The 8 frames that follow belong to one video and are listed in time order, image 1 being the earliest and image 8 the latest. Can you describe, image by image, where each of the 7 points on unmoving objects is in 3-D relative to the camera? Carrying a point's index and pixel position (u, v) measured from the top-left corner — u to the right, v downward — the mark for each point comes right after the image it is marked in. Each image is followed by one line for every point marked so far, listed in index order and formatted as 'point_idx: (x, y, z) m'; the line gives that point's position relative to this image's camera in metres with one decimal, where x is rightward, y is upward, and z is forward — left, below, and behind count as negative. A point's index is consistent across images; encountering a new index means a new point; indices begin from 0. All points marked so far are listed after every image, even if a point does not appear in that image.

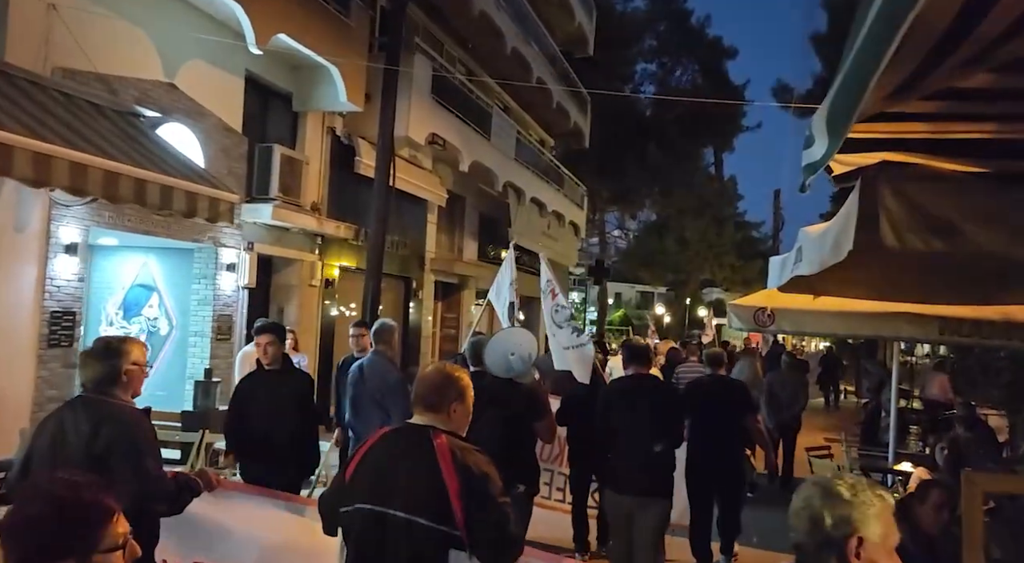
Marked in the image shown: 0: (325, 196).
0: (-3.2, +1.5, +14.7) m
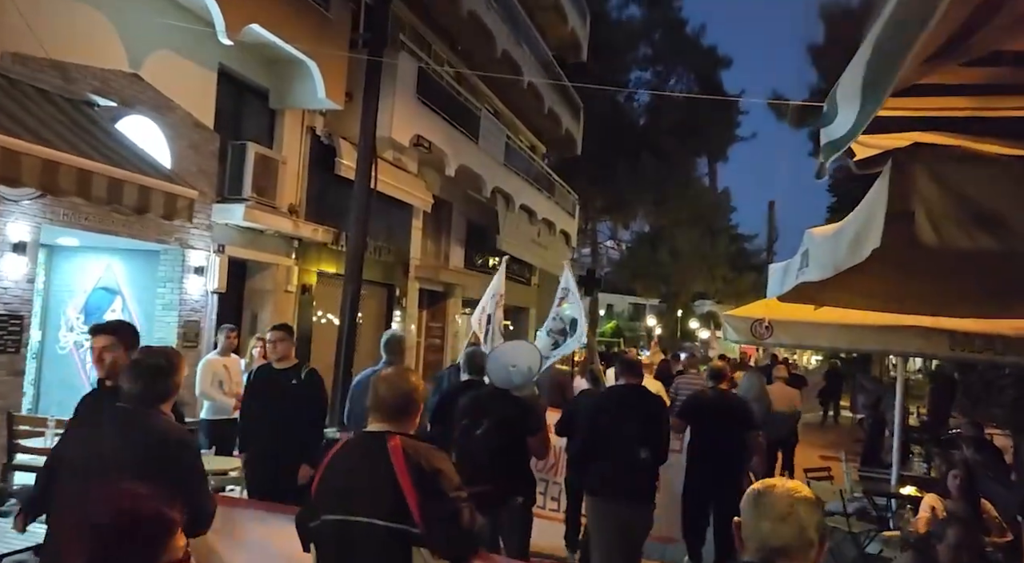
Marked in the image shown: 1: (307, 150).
0: (-3.4, +1.4, +14.1) m
1: (-3.4, +2.2, +14.2) m
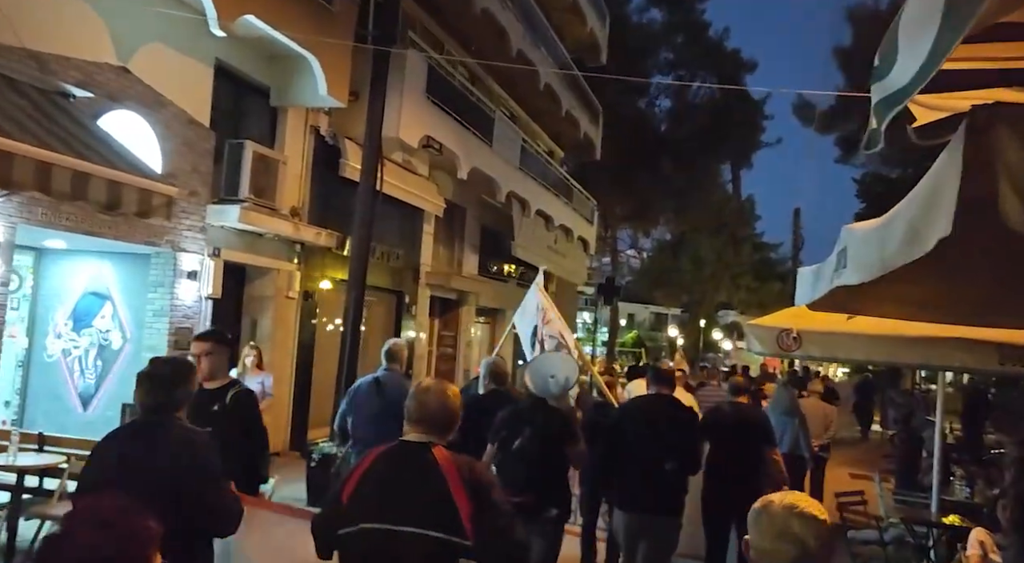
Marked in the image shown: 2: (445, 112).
0: (-3.2, +1.3, +13.5) m
1: (-3.2, +2.1, +13.6) m
2: (-1.3, +3.3, +16.7) m
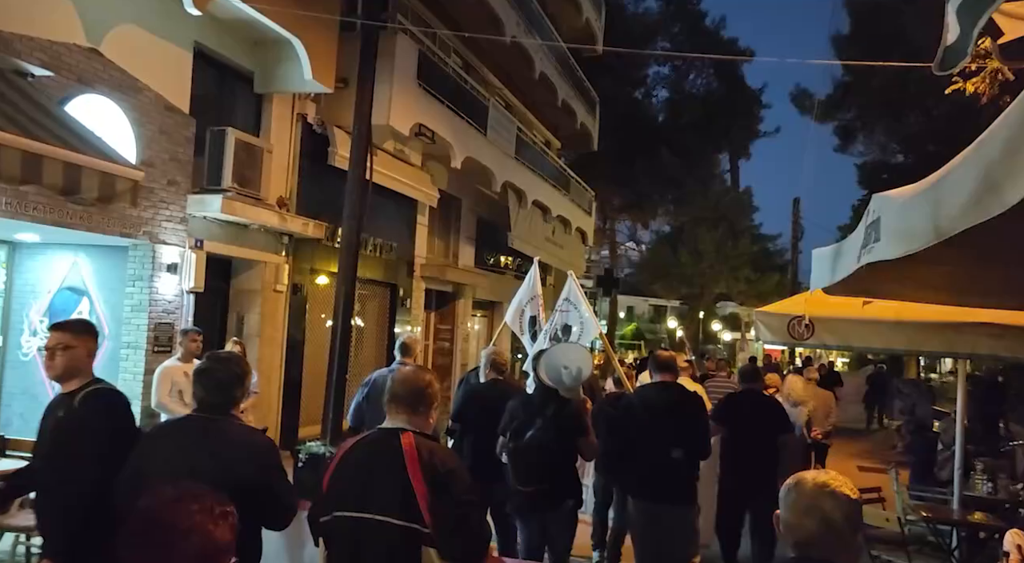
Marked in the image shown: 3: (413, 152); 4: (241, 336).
0: (-3.3, +1.4, +13.0) m
1: (-3.3, +2.2, +13.1) m
2: (-1.4, +3.4, +16.2) m
3: (-2.0, +2.6, +17.4) m
4: (-3.9, -0.8, +12.5) m
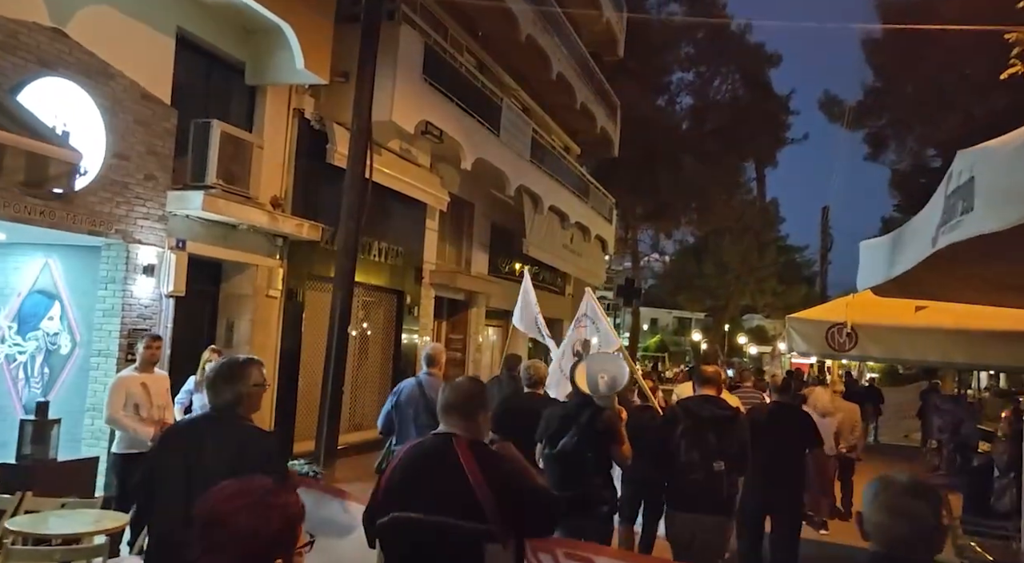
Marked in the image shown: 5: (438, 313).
0: (-3.2, +1.3, +12.2) m
1: (-3.1, +2.1, +12.4) m
2: (-1.2, +3.3, +15.4) m
3: (-1.8, +2.5, +16.5) m
4: (-3.8, -0.9, +11.7) m
5: (-1.7, -0.7, +19.9) m
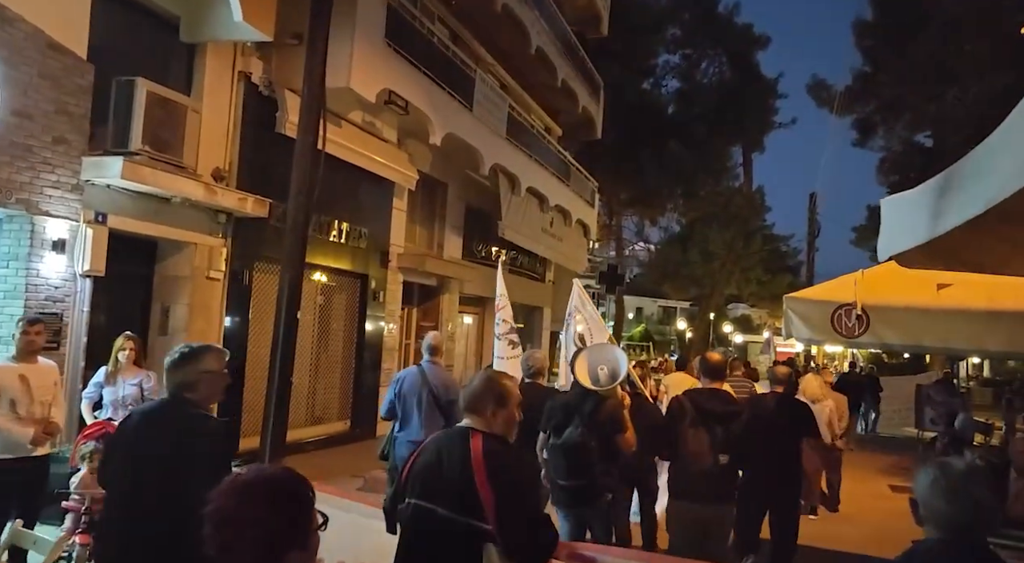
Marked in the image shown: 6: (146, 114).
0: (-3.6, +1.6, +11.1) m
1: (-3.5, +2.4, +11.2) m
2: (-1.7, +3.6, +14.3) m
3: (-2.3, +2.8, +15.4) m
4: (-4.3, -0.6, +10.6) m
5: (-2.2, -0.4, +18.8) m
6: (-3.9, +1.8, +9.2) m
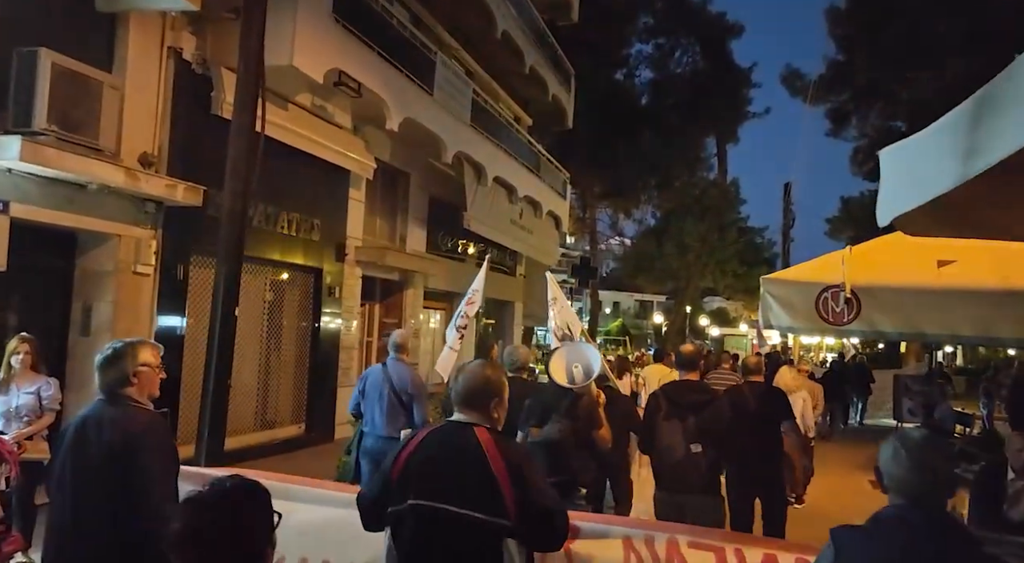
0: (-4.1, +1.6, +10.2) m
1: (-4.1, +2.4, +10.3) m
2: (-2.3, +3.7, +13.4) m
3: (-2.9, +2.9, +14.5) m
4: (-4.8, -0.6, +9.6) m
5: (-2.9, -0.3, +17.9) m
6: (-4.4, +1.8, +8.3) m
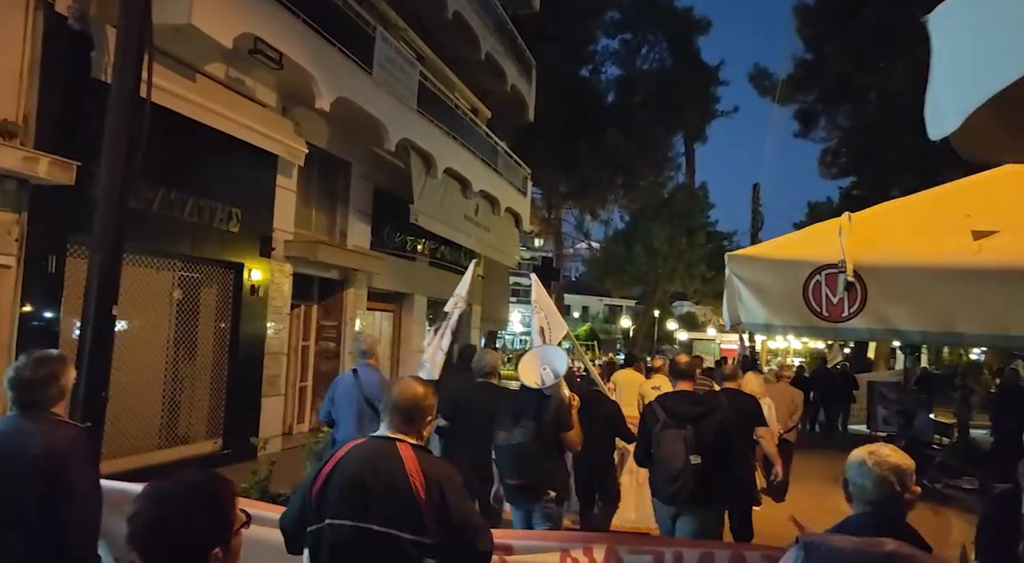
0: (-4.8, +1.7, +8.6) m
1: (-4.8, +2.5, +8.7) m
2: (-3.1, +3.7, +11.8) m
3: (-3.8, +2.9, +13.0) m
4: (-5.4, -0.5, +8.0) m
5: (-3.9, -0.3, +16.3) m
6: (-5.0, +1.9, +6.6) m
